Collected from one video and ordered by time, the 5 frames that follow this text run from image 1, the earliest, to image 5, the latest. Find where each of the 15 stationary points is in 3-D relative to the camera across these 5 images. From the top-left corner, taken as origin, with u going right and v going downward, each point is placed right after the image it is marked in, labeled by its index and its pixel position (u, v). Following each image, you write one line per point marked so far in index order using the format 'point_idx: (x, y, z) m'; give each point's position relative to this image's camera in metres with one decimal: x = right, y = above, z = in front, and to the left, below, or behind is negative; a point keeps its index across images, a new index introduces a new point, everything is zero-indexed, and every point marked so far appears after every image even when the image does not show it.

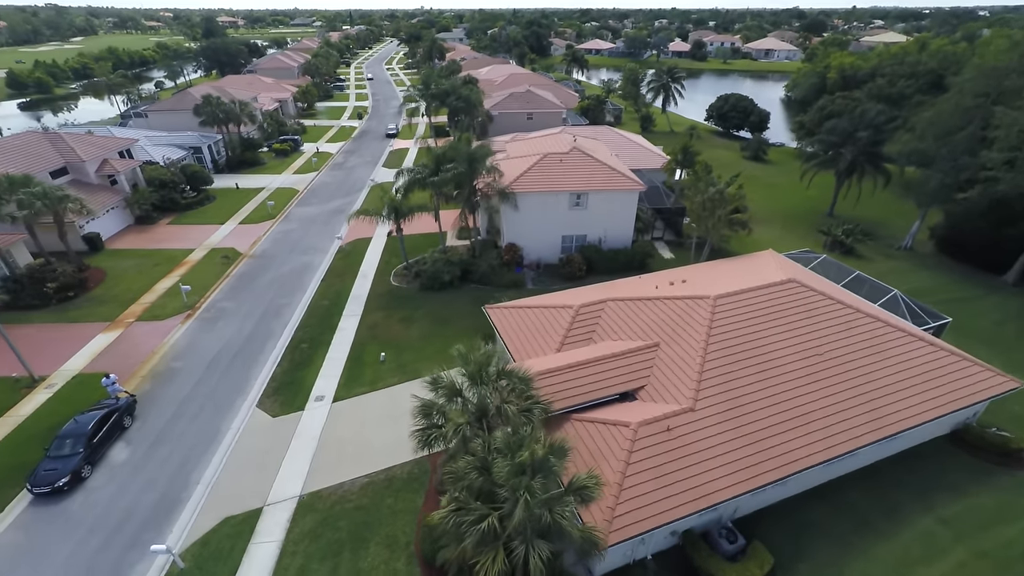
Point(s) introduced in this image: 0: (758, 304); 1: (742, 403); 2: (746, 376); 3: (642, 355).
0: (+10.5, -0.7, +19.6) m
1: (+8.5, -4.3, +16.8) m
2: (+9.0, -3.4, +17.6) m
3: (+5.2, -2.8, +18.4) m
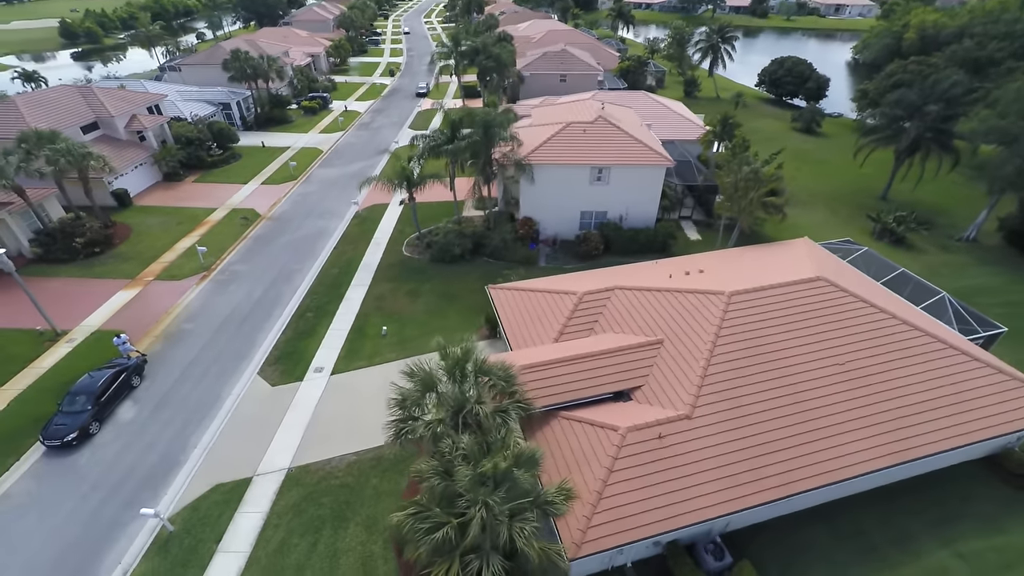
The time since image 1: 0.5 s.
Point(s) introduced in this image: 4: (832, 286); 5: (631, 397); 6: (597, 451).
0: (+10.4, -0.6, +17.9) m
1: (+8.0, -4.3, +15.6) m
2: (+8.6, -3.4, +16.2) m
3: (+4.9, -2.5, +17.2) m
4: (+13.0, +0.1, +18.5) m
5: (+4.2, -3.9, +16.4) m
6: (+2.6, -5.1, +14.3) m
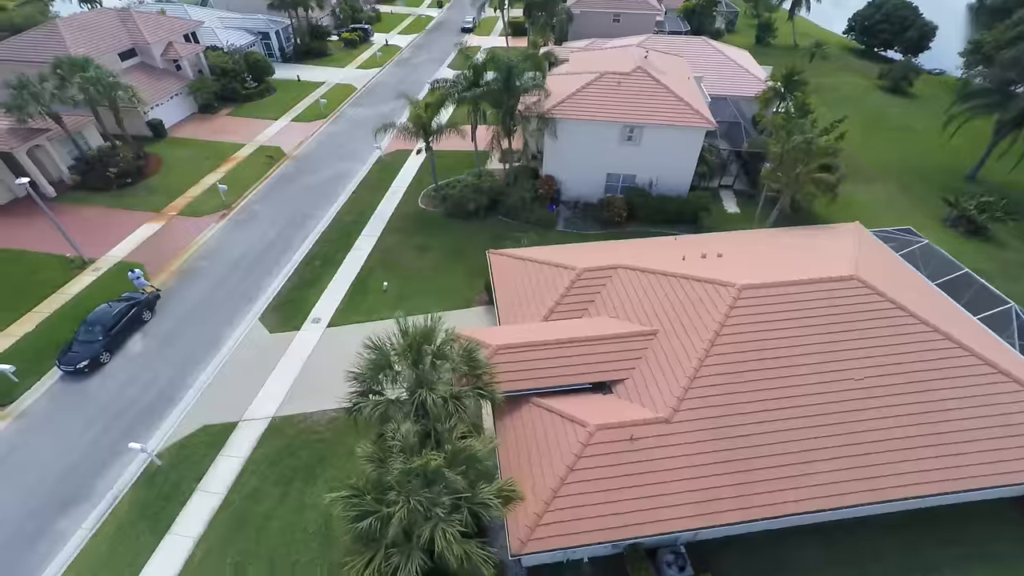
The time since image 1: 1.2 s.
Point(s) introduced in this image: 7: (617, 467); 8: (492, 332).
0: (+9.8, -0.5, +15.8) m
1: (+7.0, -4.2, +14.2) m
2: (+7.7, -3.3, +14.6) m
3: (+4.2, -1.9, +15.9) m
4: (+12.6, 0.0, +16.1) m
5: (+3.3, -3.4, +15.3) m
6: (+1.4, -4.7, +13.5) m
7: (+3.0, -5.2, +13.3) m
8: (-0.7, -1.6, +16.4) m
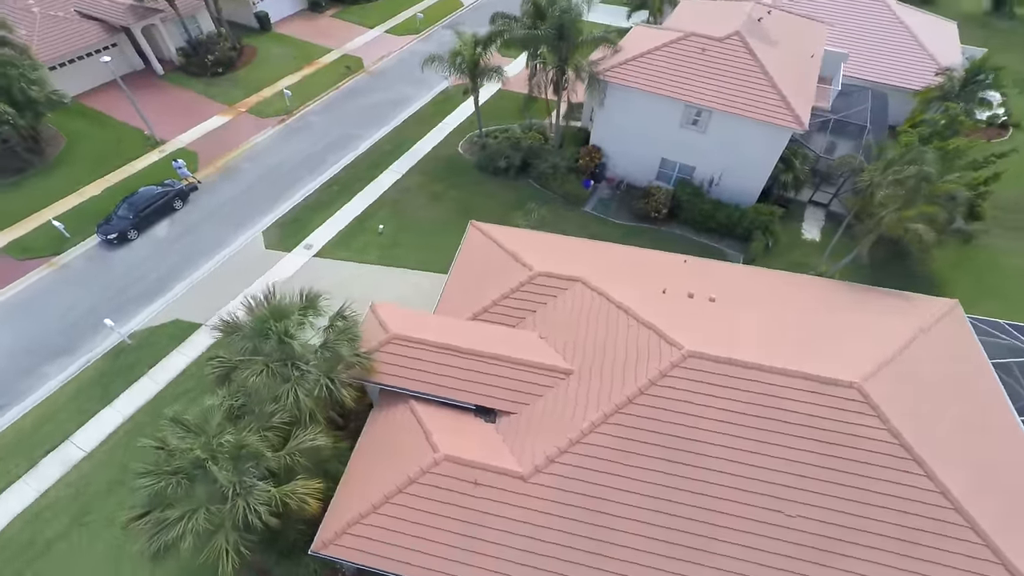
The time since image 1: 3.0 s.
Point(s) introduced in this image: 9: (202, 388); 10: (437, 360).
0: (+6.5, -2.9, +12.3) m
1: (+2.5, -5.8, +12.0) m
2: (+3.5, -5.1, +12.1) m
3: (+0.9, -2.7, +13.8) m
4: (+9.2, -3.1, +11.9) m
5: (-0.4, -3.9, +13.7) m
6: (-3.0, -4.8, +12.6) m
7: (-1.7, -5.8, +12.1) m
8: (-3.5, -0.9, +15.3) m
9: (-12.1, -3.9, +17.9) m
10: (-2.3, -2.2, +14.1) m
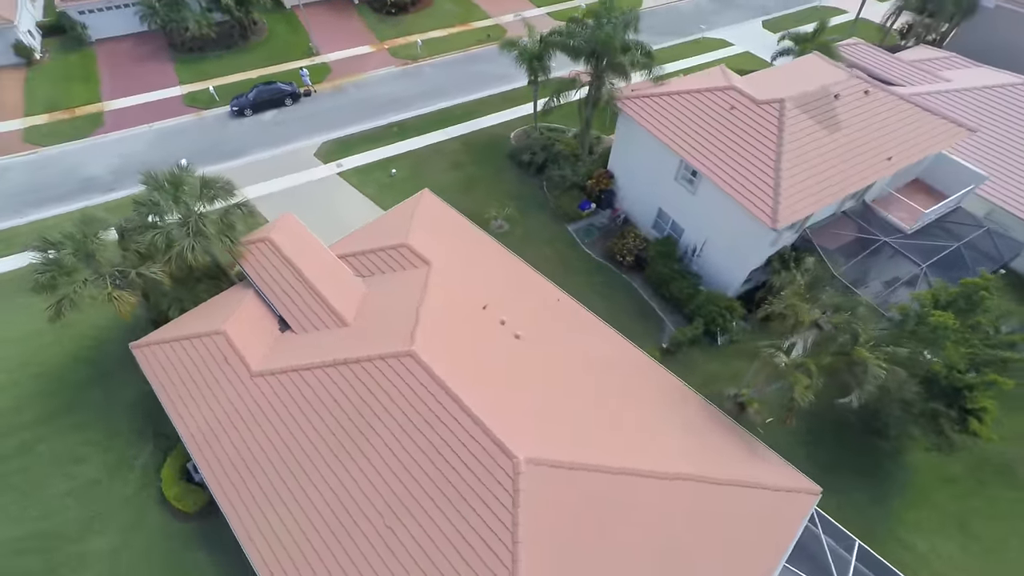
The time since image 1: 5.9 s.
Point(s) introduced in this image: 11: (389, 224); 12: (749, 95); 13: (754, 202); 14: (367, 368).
0: (-2.2, -3.6, +12.7) m
1: (-6.9, -4.4, +14.0) m
2: (-5.7, -4.3, +13.7) m
3: (-6.3, -1.1, +16.0) m
4: (-0.1, -4.9, +11.4) m
5: (-8.0, -1.6, +16.4) m
6: (-10.8, -1.3, +16.3) m
7: (-10.3, -2.7, +15.5) m
8: (-8.8, +2.3, +18.6) m
9: (-16.4, +3.1, +24.2) m
10: (-8.7, +0.7, +17.2) m
11: (-5.3, +2.7, +20.0) m
12: (+10.1, +8.2, +19.5) m
13: (+9.2, +3.3, +17.4) m
14: (-4.1, -2.6, +13.7) m
